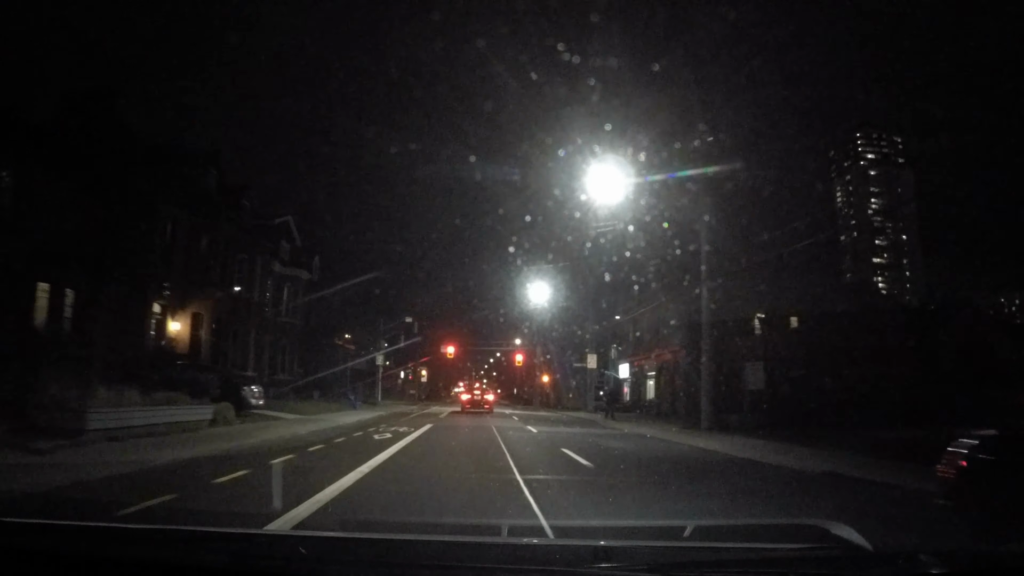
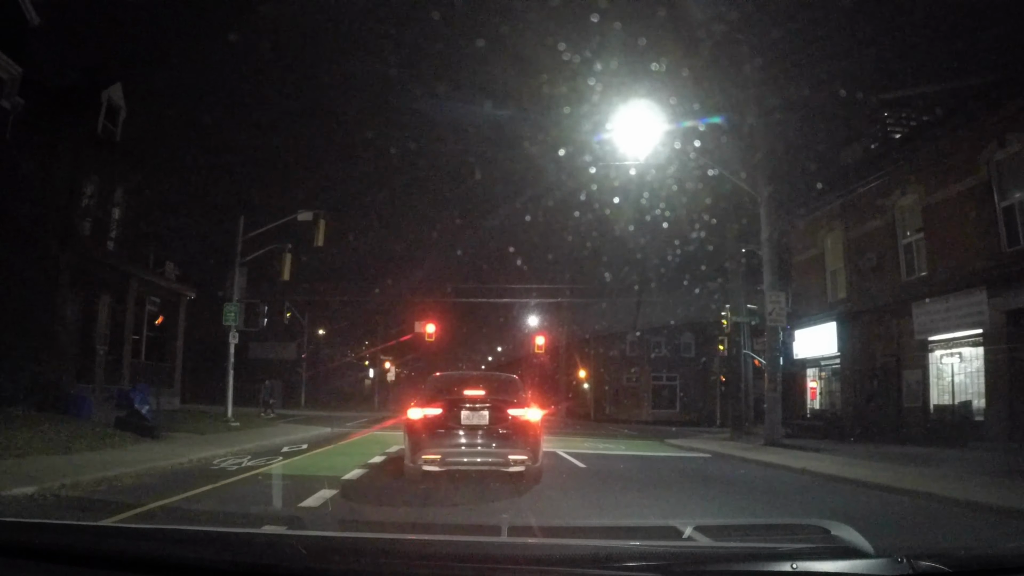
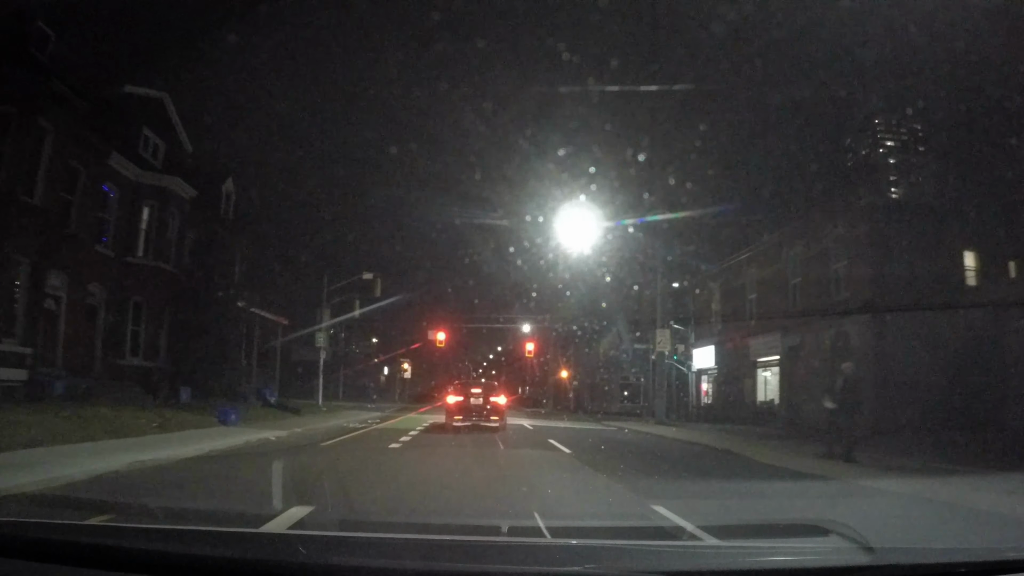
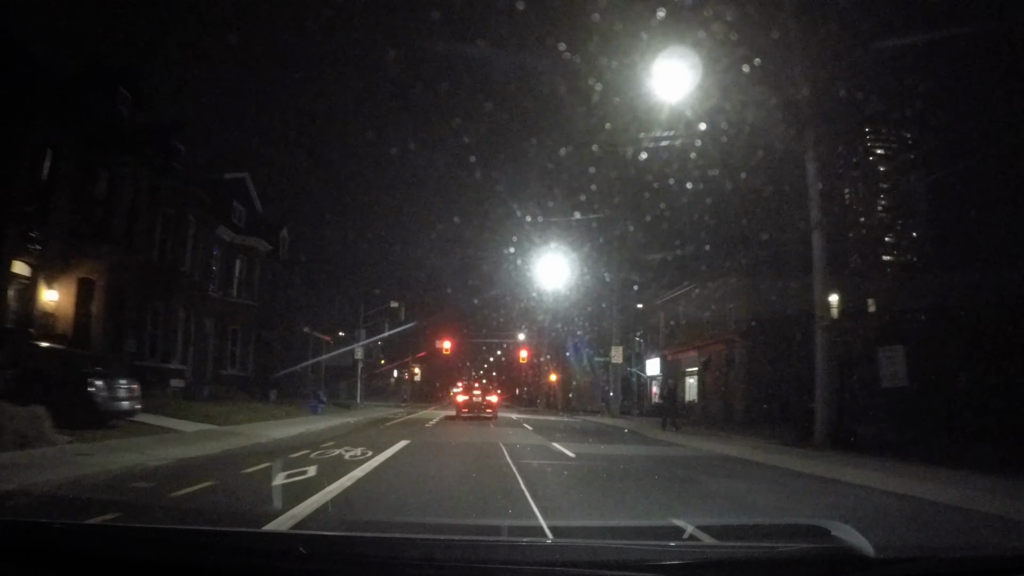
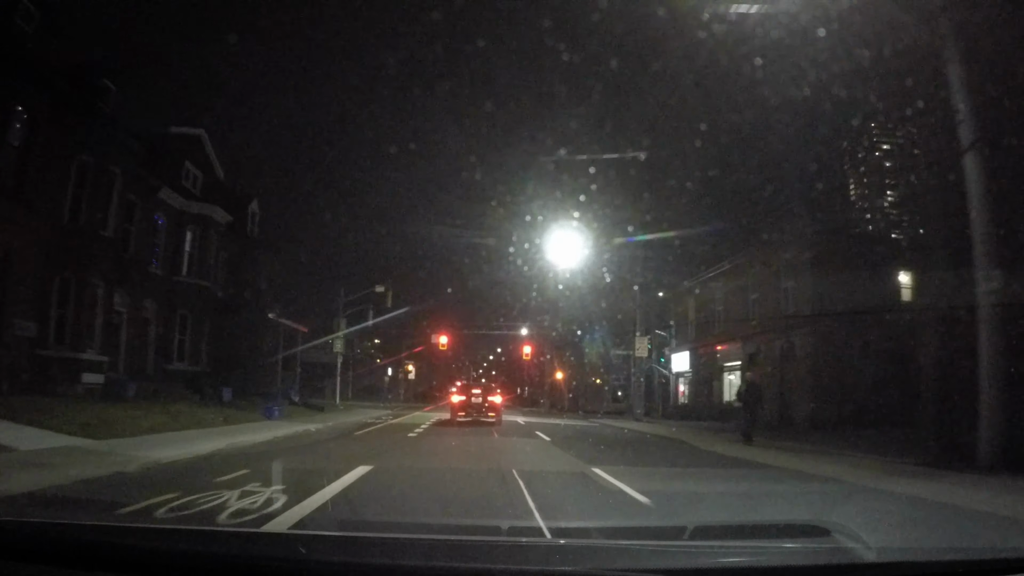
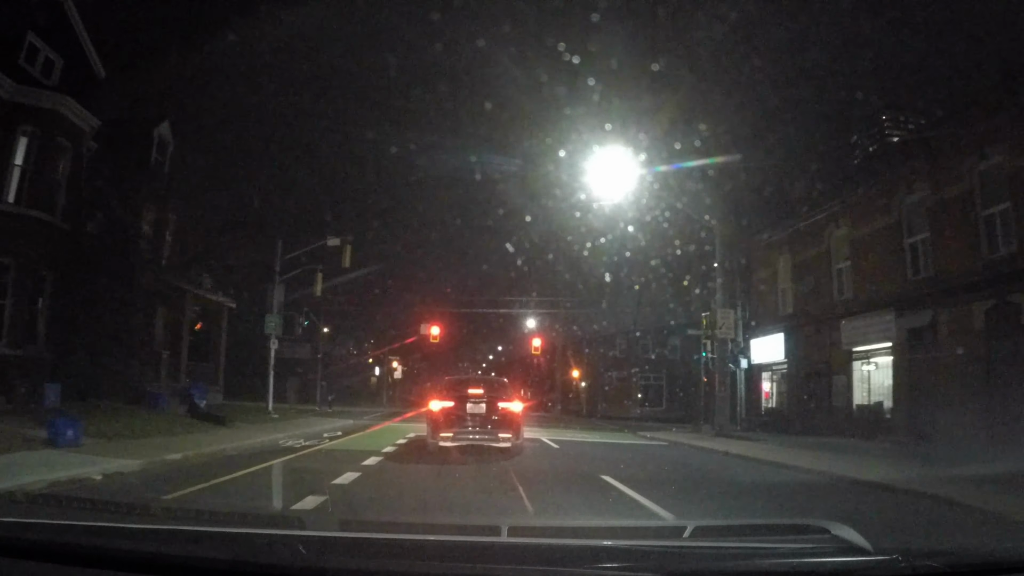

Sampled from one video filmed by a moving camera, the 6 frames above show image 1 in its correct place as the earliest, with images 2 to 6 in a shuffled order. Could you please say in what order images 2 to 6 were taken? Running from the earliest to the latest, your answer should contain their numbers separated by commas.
4, 5, 3, 6, 2
